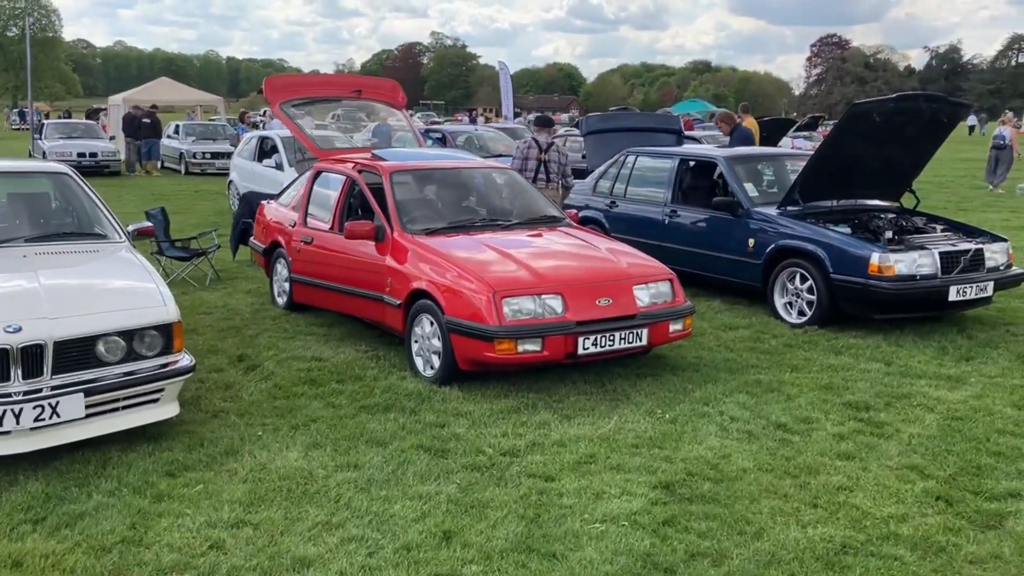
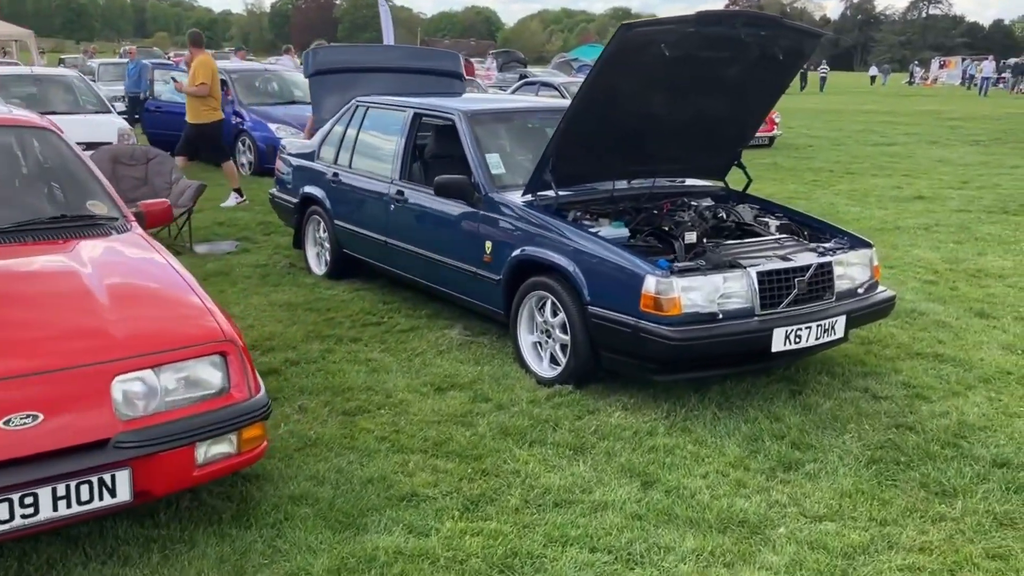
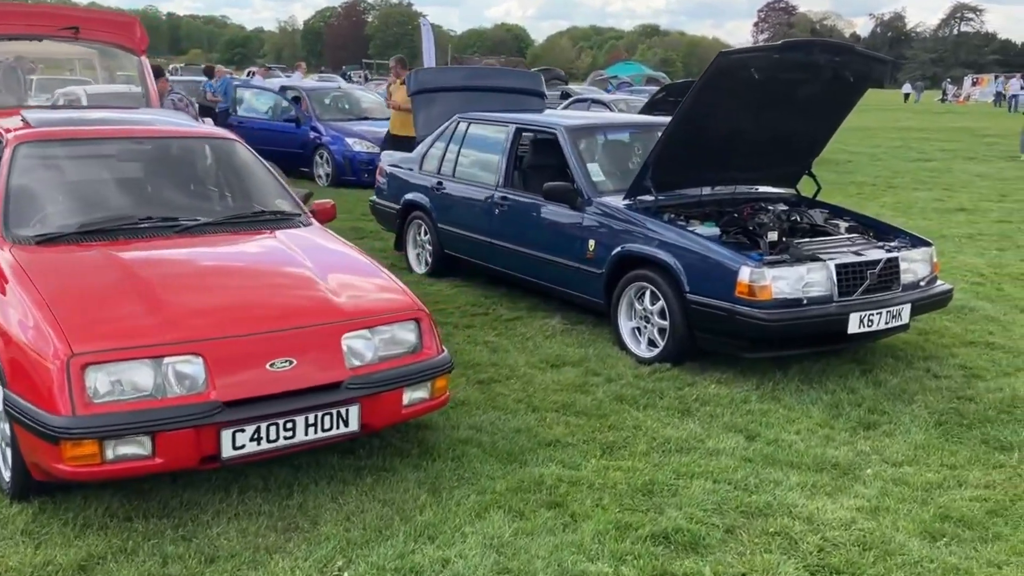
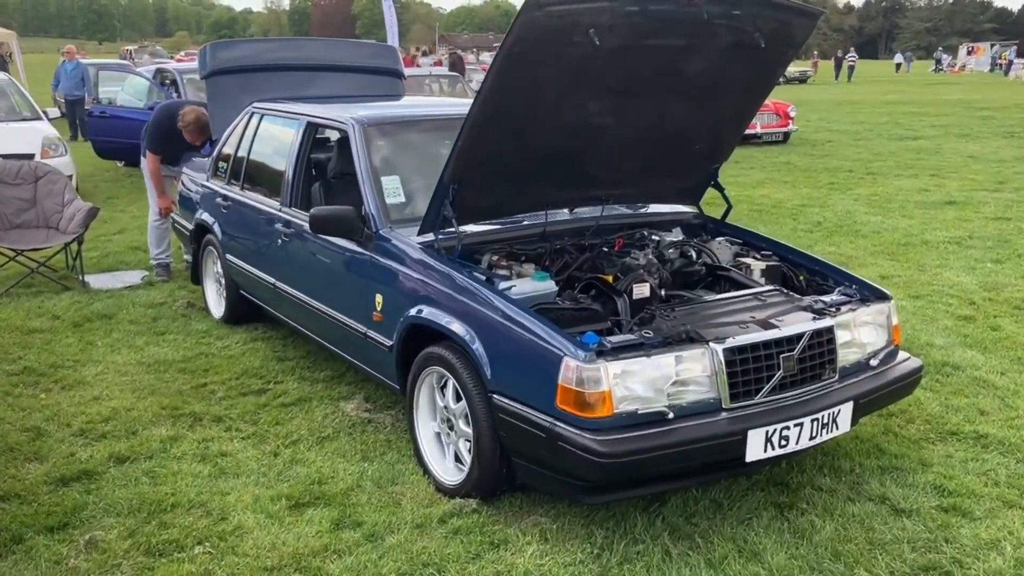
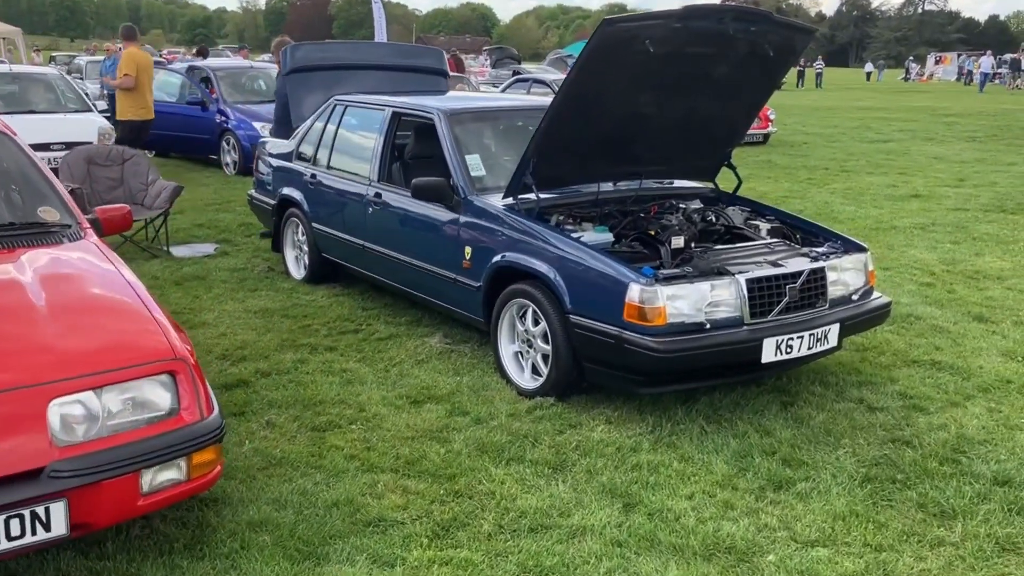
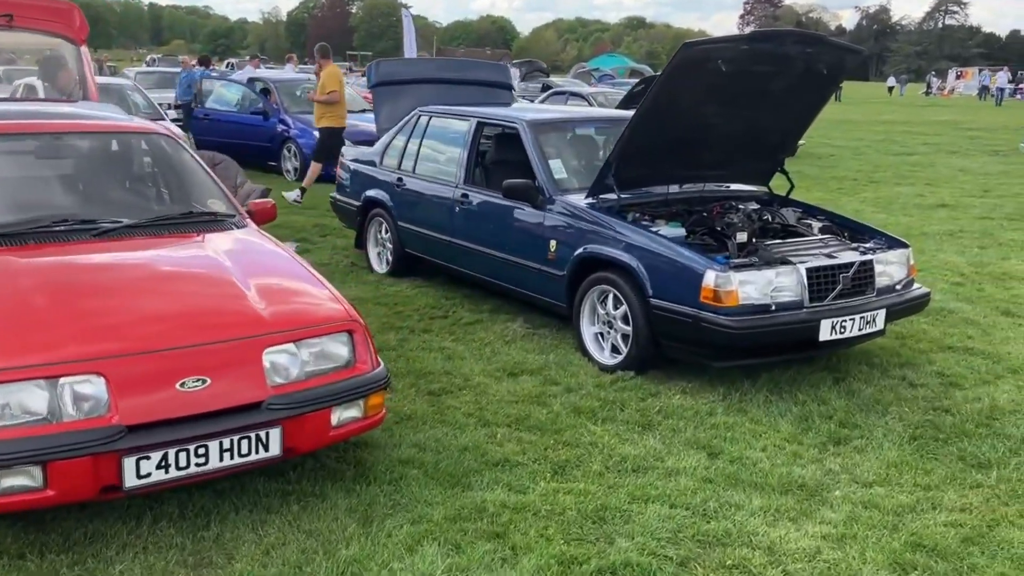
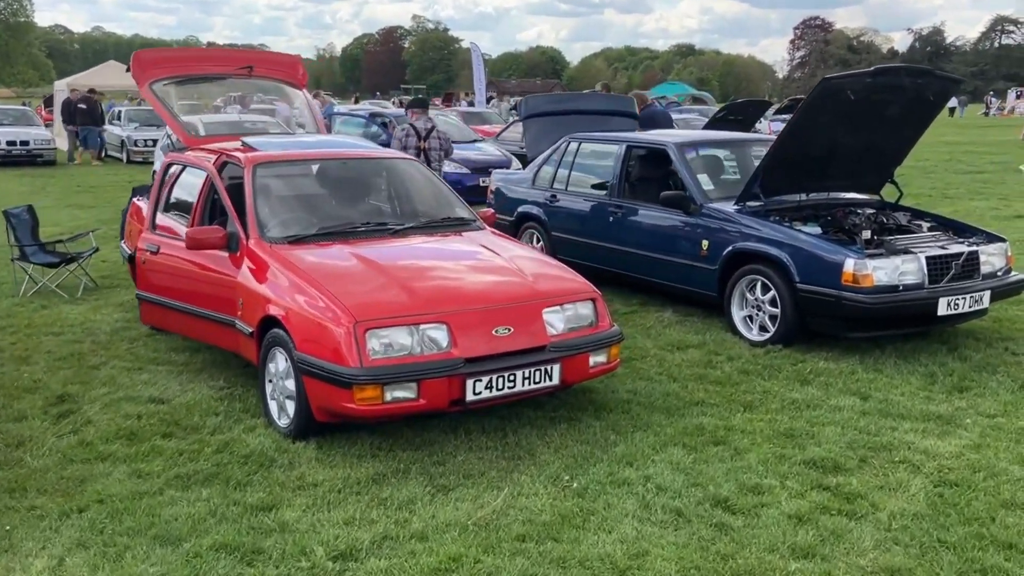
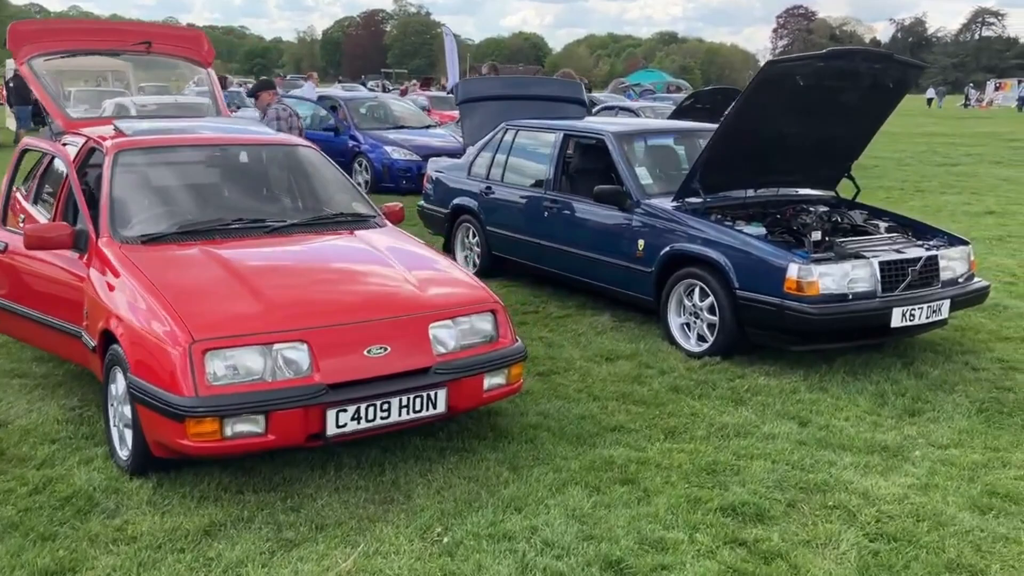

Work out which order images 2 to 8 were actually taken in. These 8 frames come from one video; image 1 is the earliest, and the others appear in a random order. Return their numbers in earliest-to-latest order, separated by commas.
7, 8, 3, 6, 2, 5, 4
